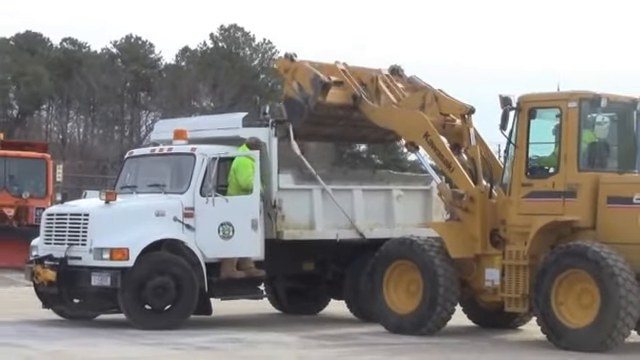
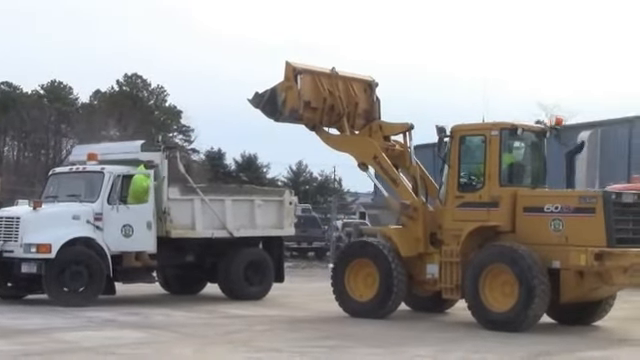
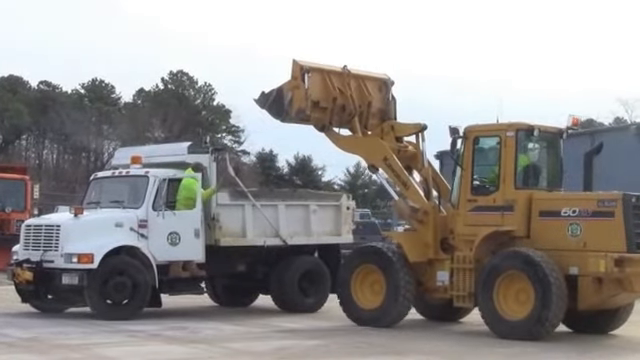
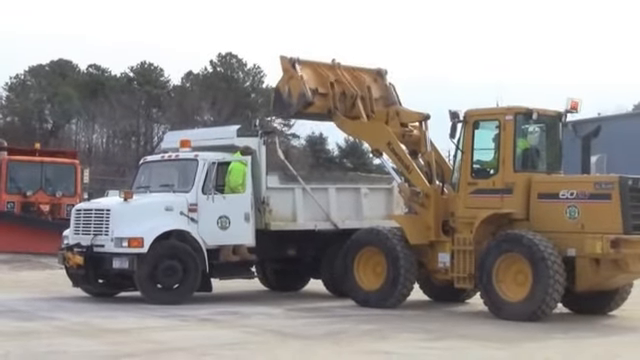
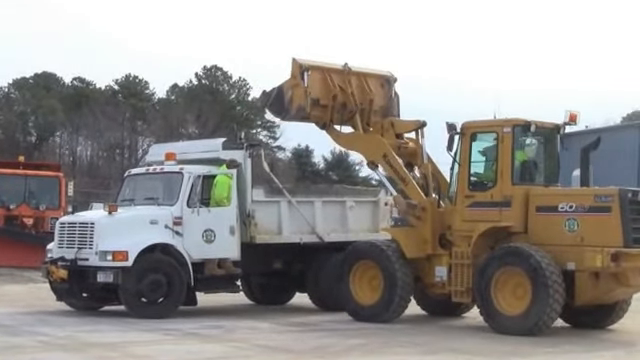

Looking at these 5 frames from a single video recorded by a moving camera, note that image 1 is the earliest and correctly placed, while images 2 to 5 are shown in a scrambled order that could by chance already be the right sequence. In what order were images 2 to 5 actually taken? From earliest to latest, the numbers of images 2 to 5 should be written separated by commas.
4, 5, 3, 2
